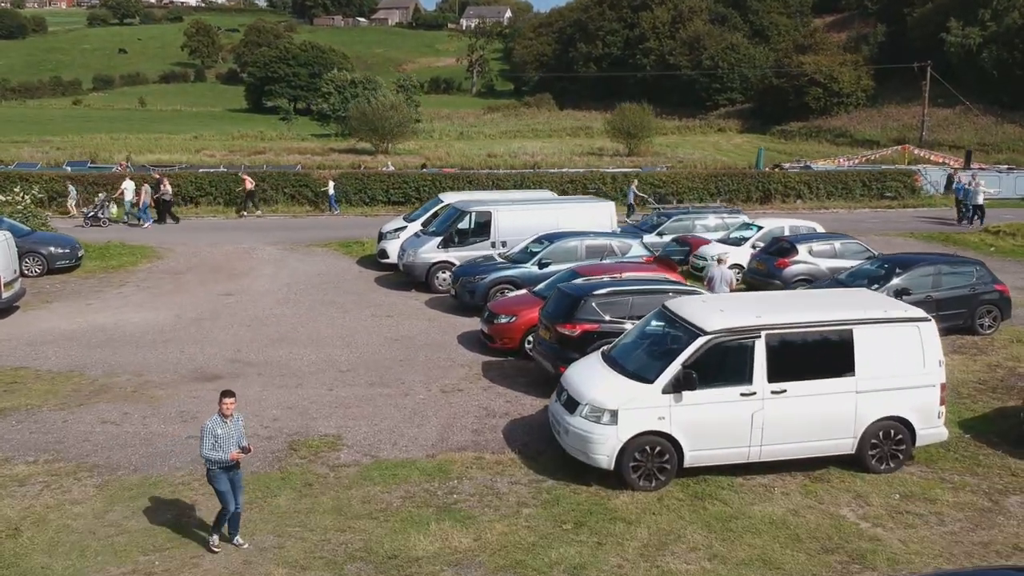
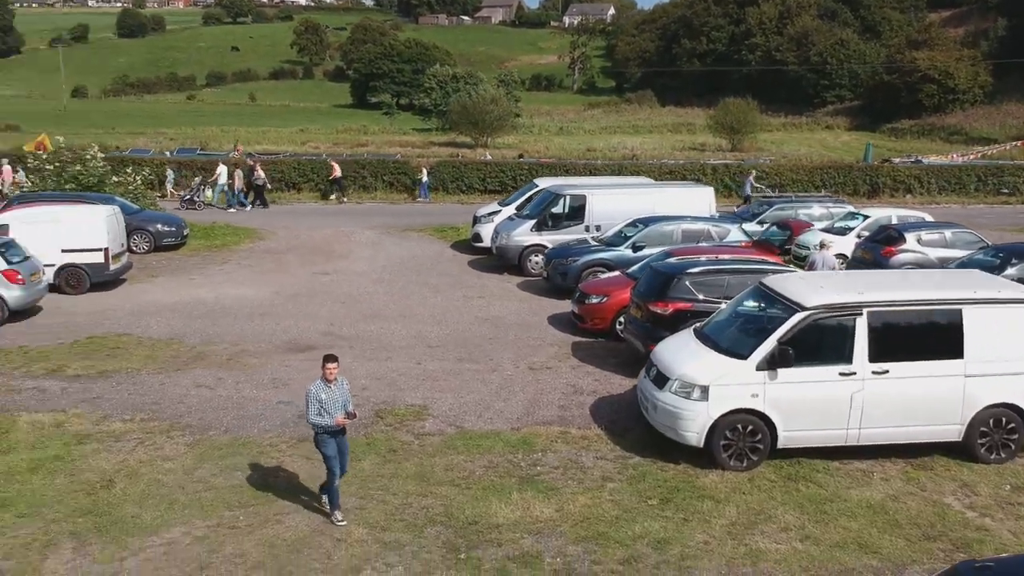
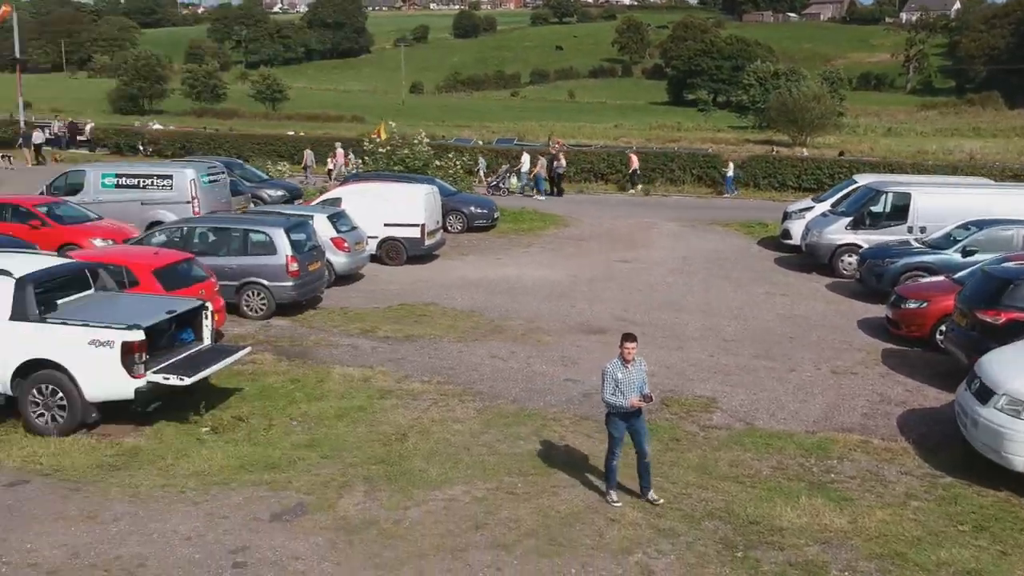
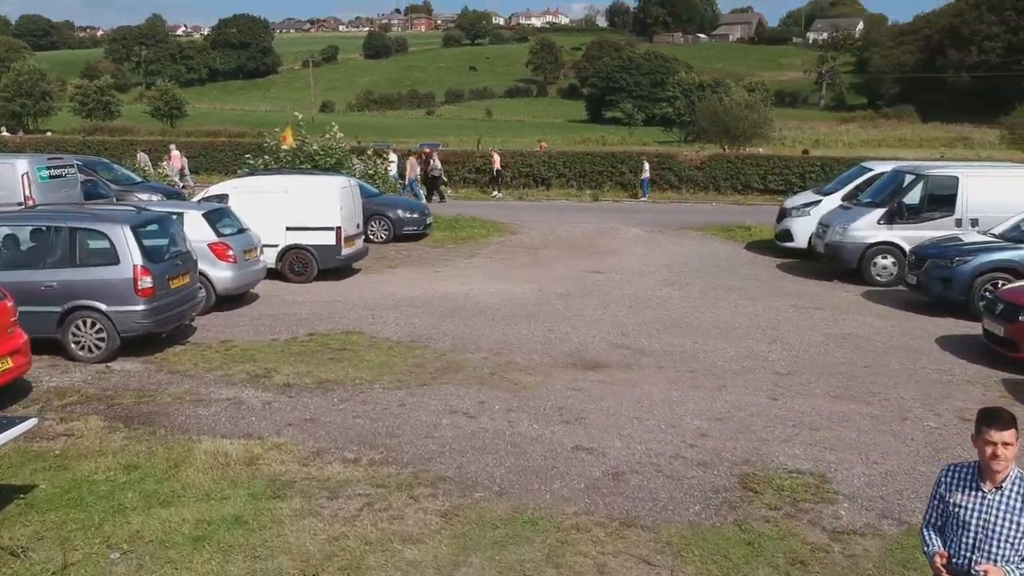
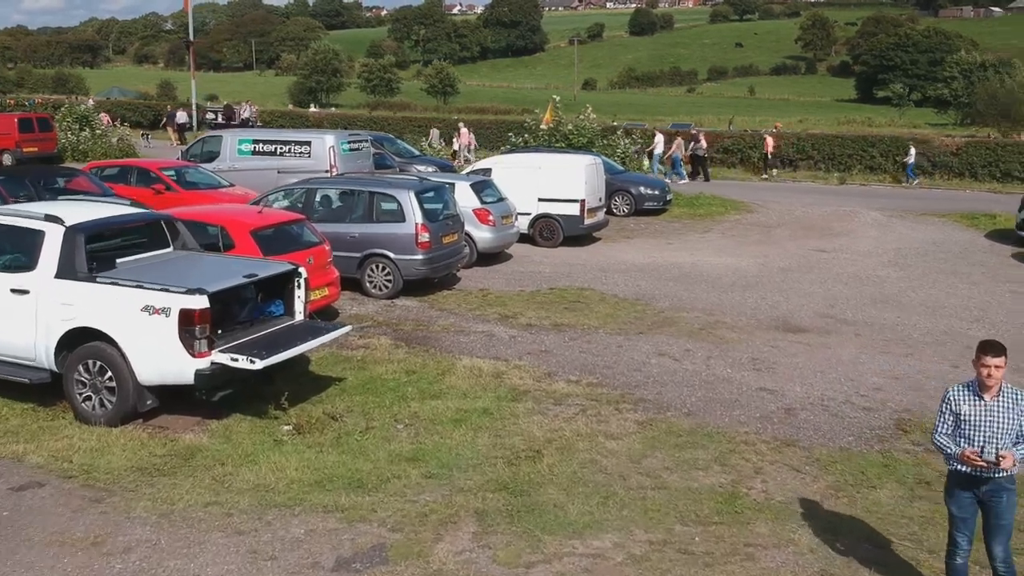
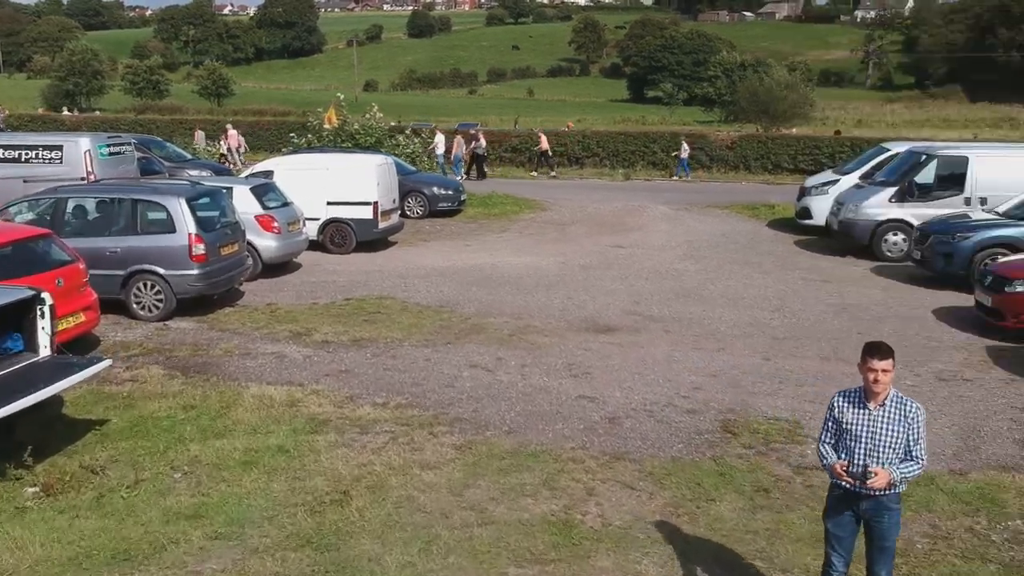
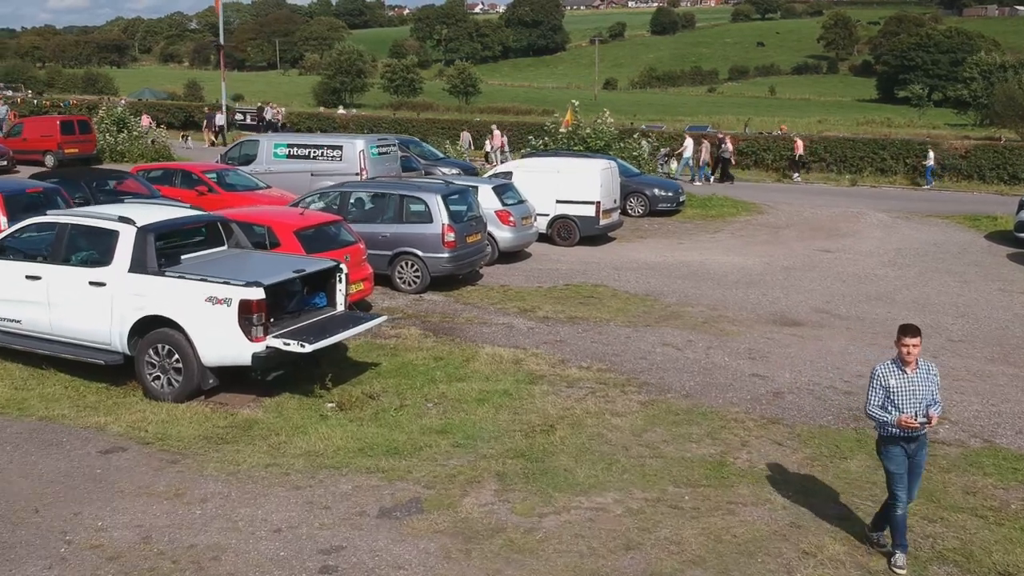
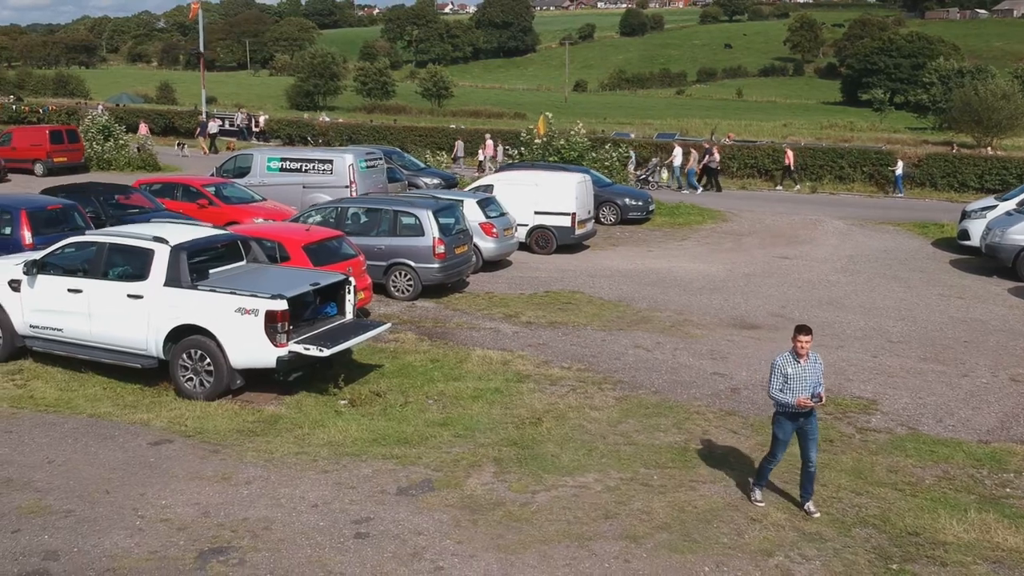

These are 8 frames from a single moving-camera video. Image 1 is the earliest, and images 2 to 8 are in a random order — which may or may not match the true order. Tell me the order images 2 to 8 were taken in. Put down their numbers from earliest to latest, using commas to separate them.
2, 3, 8, 7, 5, 6, 4
